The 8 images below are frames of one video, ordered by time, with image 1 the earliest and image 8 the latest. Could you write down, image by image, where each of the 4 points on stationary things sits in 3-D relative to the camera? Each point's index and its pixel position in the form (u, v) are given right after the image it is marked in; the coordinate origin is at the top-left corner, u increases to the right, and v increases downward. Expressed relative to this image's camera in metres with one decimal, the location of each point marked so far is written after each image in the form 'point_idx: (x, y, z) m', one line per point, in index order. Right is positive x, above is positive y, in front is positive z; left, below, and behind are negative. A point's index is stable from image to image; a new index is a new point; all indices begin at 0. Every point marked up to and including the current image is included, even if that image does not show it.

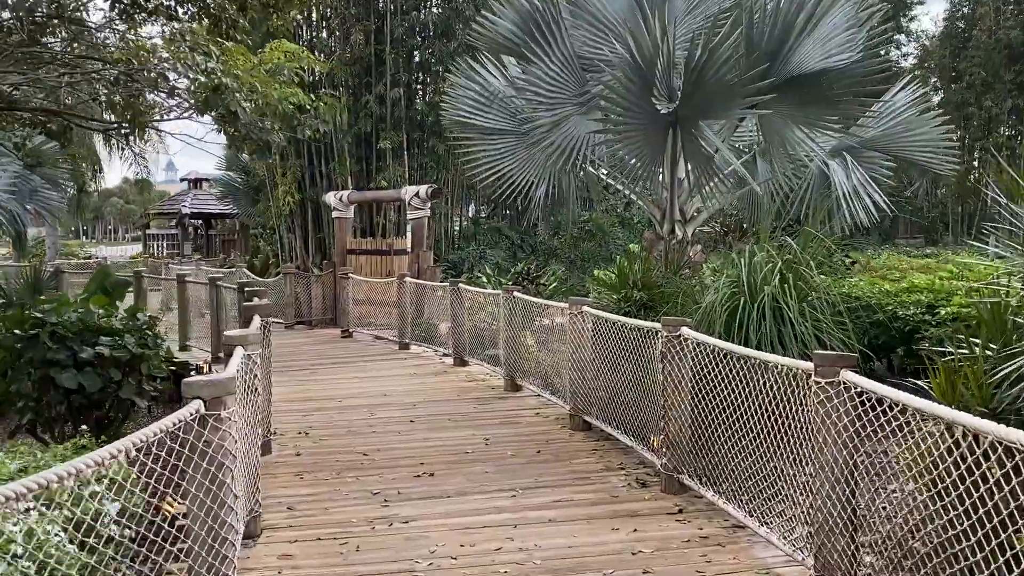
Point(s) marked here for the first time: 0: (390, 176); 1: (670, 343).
0: (-1.7, +1.5, +12.0) m
1: (+0.6, -0.2, +3.3) m
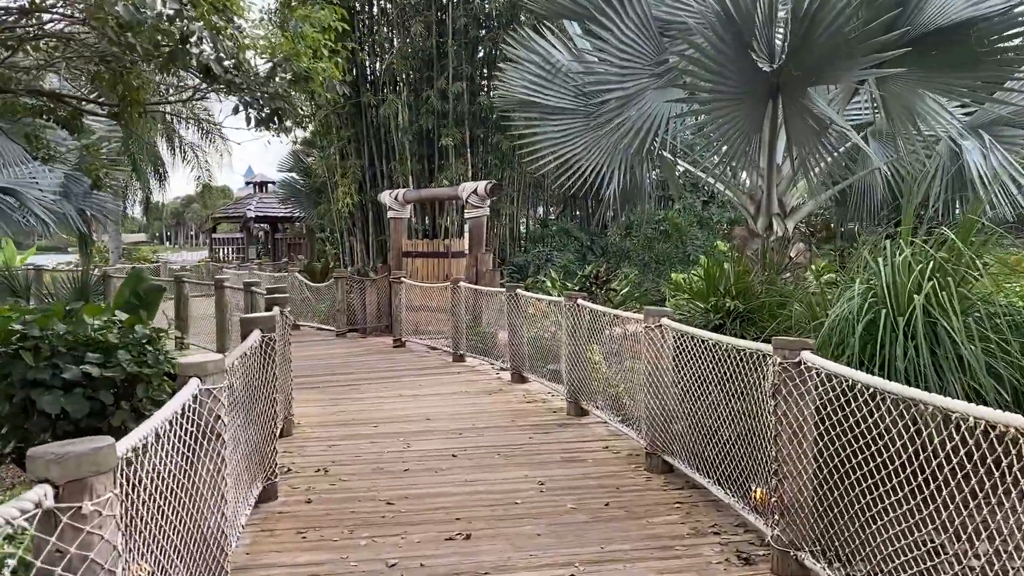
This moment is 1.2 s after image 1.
0: (-0.8, +1.5, +11.3) m
1: (+0.8, -0.2, +2.4) m
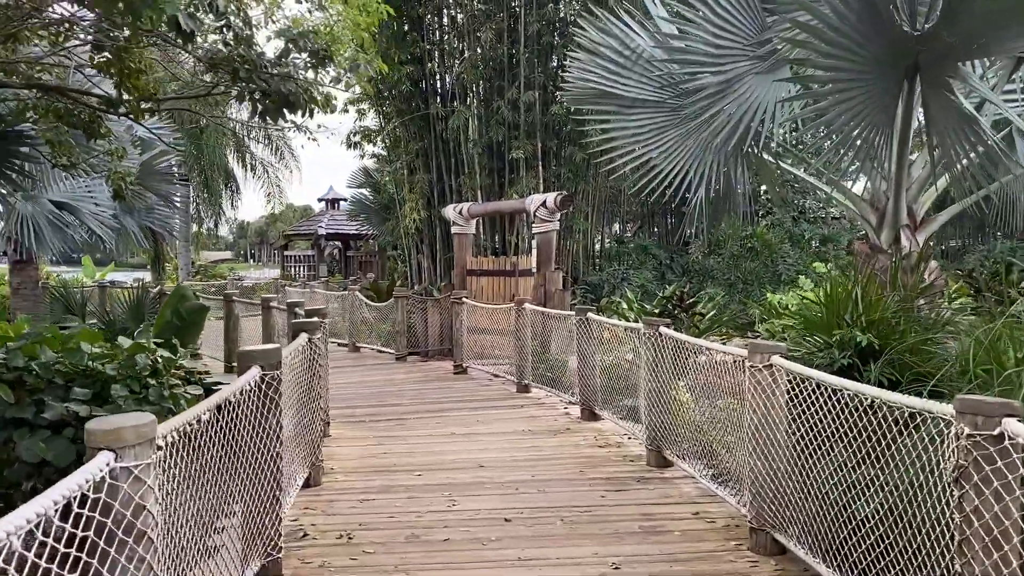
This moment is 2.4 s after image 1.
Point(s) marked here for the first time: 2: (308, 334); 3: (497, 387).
0: (+0.1, +1.2, +10.7) m
1: (+0.9, -0.3, +1.7) m
2: (-0.9, -0.2, +3.7) m
3: (-0.1, -0.7, +6.5) m
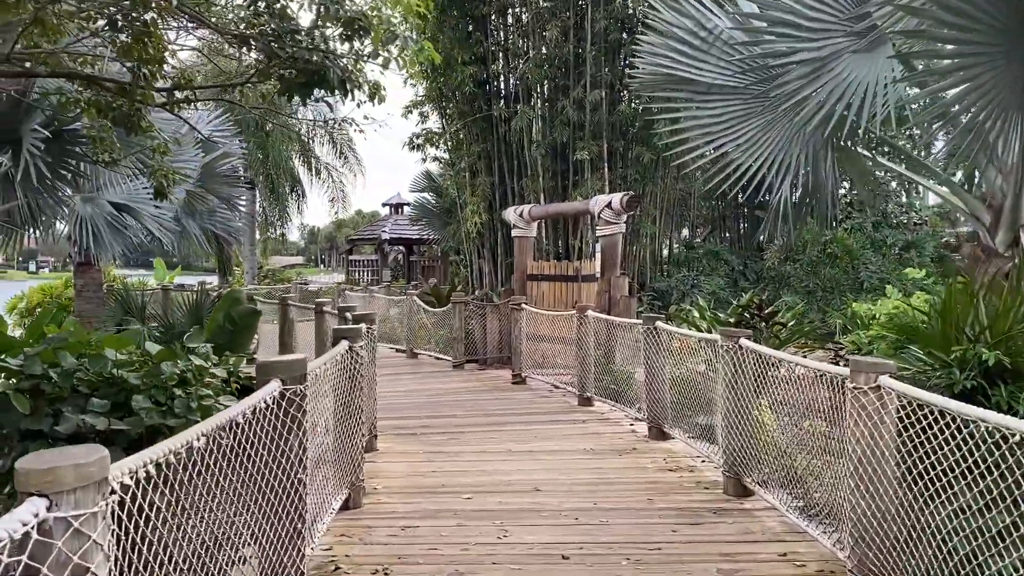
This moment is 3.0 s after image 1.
0: (+0.9, +1.2, +10.3) m
1: (+1.0, -0.3, +1.2) m
2: (-0.6, -0.2, +3.3) m
3: (+0.3, -0.8, +6.1) m
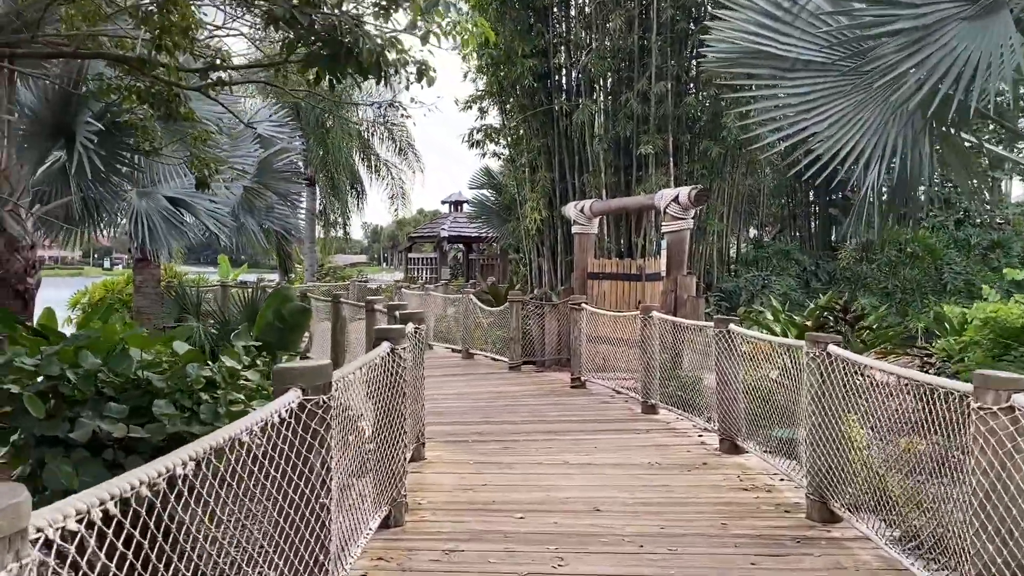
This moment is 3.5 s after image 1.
0: (+1.6, +1.2, +9.9) m
1: (+1.0, -0.3, +0.8) m
2: (-0.4, -0.2, +3.1) m
3: (+0.7, -0.8, +5.7) m
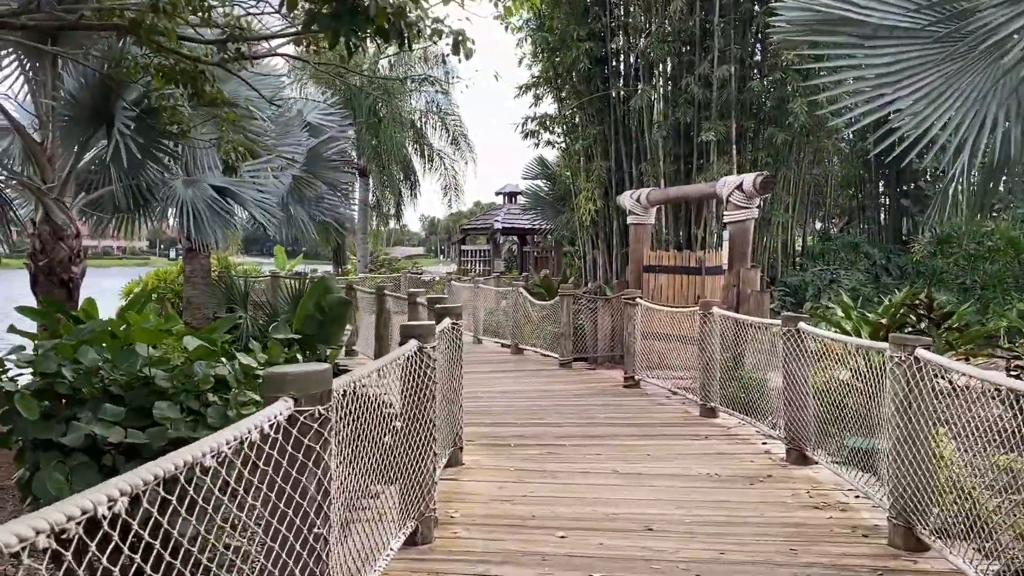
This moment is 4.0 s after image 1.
0: (+2.2, +1.2, +9.4) m
1: (+1.0, -0.3, +0.4) m
2: (-0.3, -0.2, +2.8) m
3: (+1.0, -0.7, +5.4) m
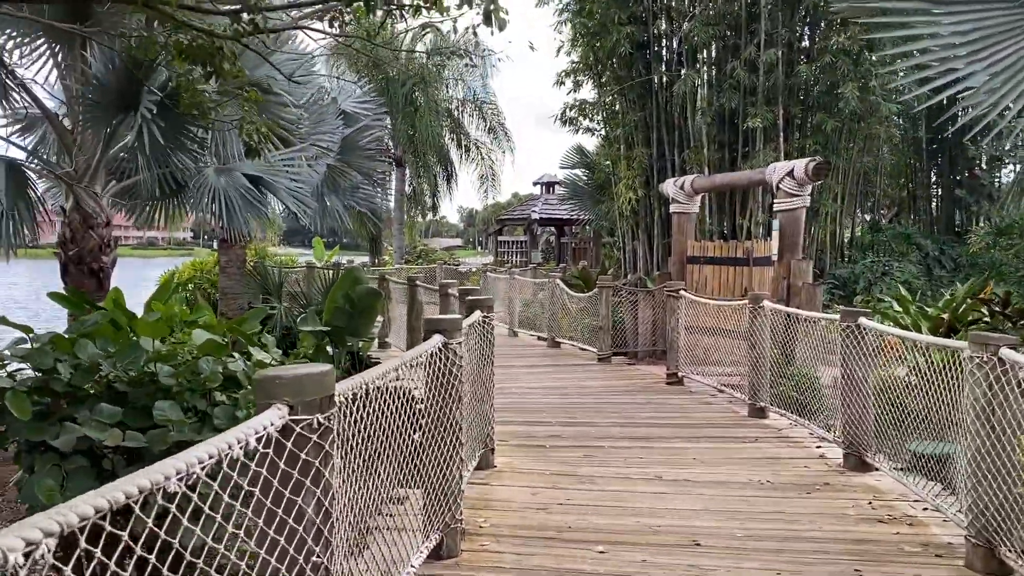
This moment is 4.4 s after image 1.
0: (+2.6, +1.3, +9.0) m
1: (+1.0, -0.3, +0.2) m
2: (-0.2, -0.2, +2.5) m
3: (+1.2, -0.7, +5.1) m
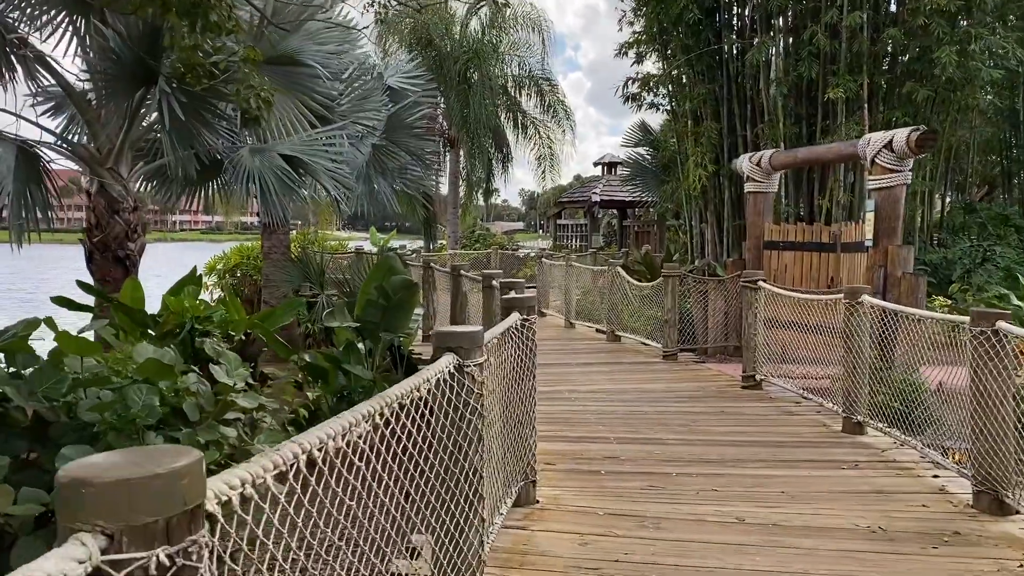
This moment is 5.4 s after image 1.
0: (+3.1, +1.4, +8.2) m
1: (+0.9, -0.4, -0.5) m
2: (-0.1, -0.2, +1.9) m
3: (+1.5, -0.6, +4.4) m
